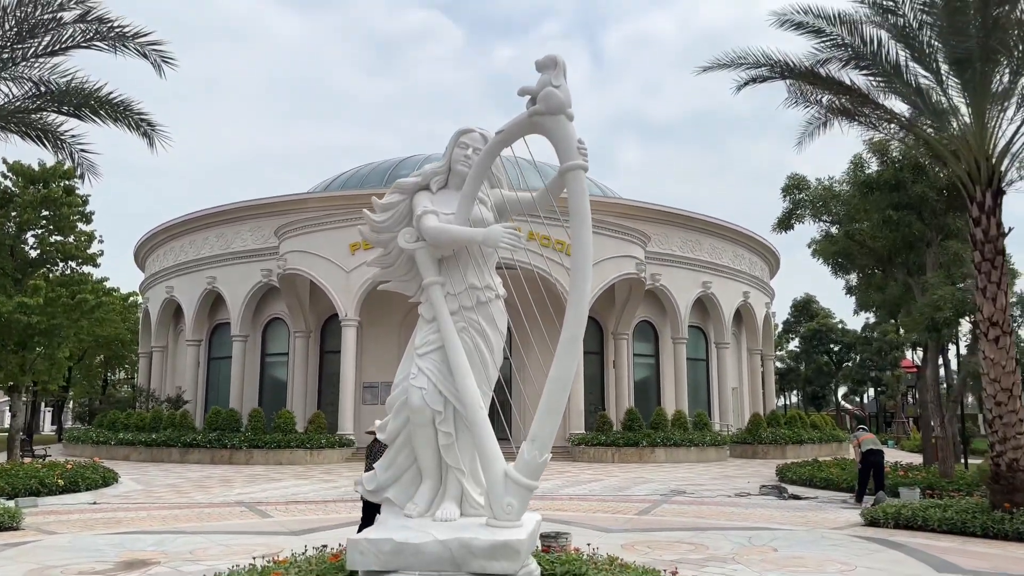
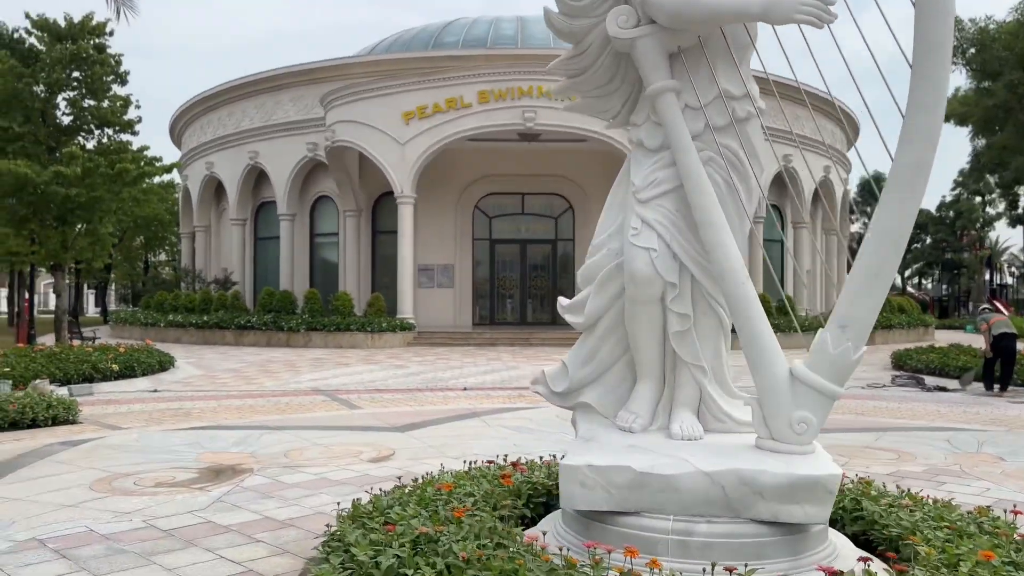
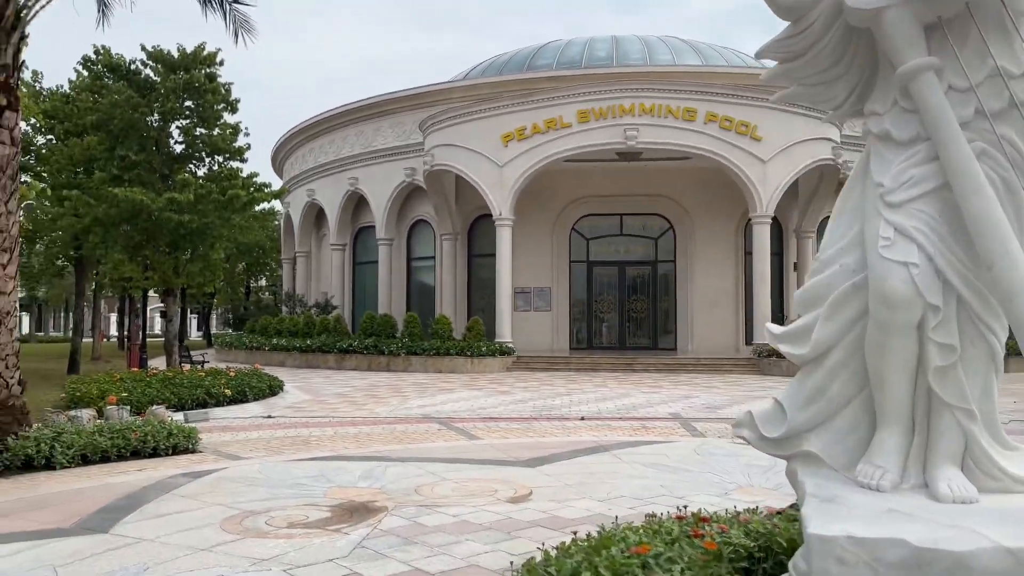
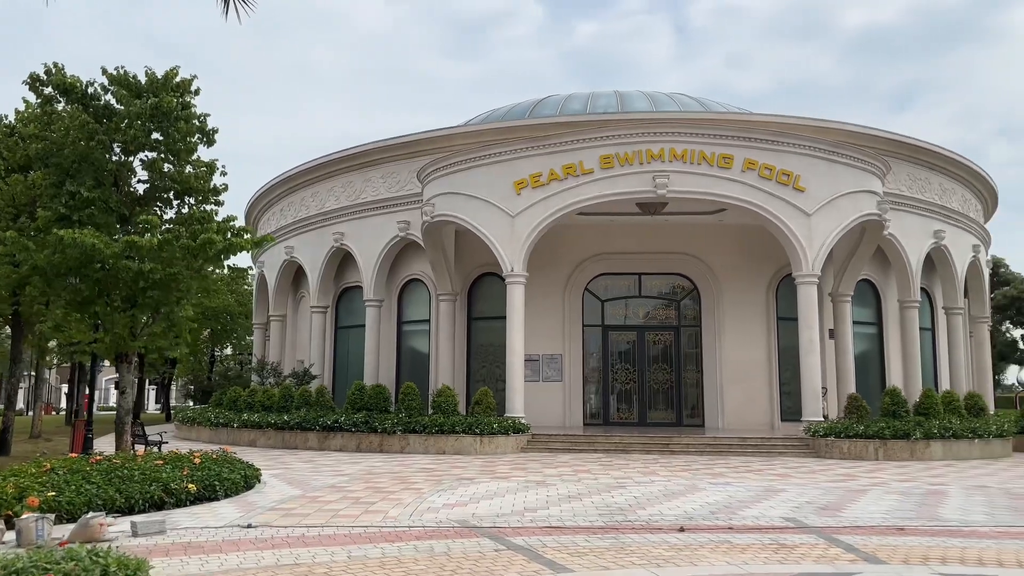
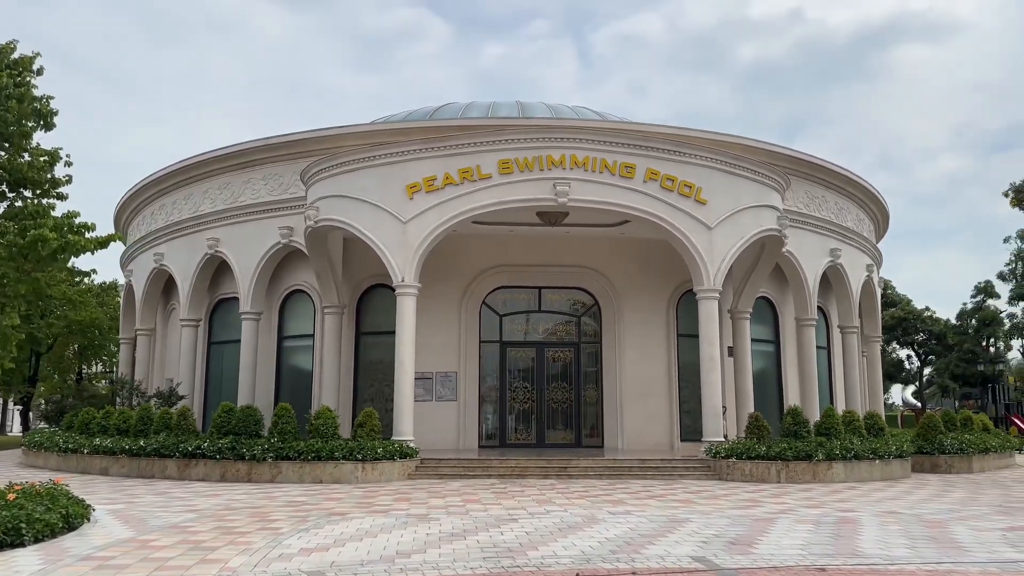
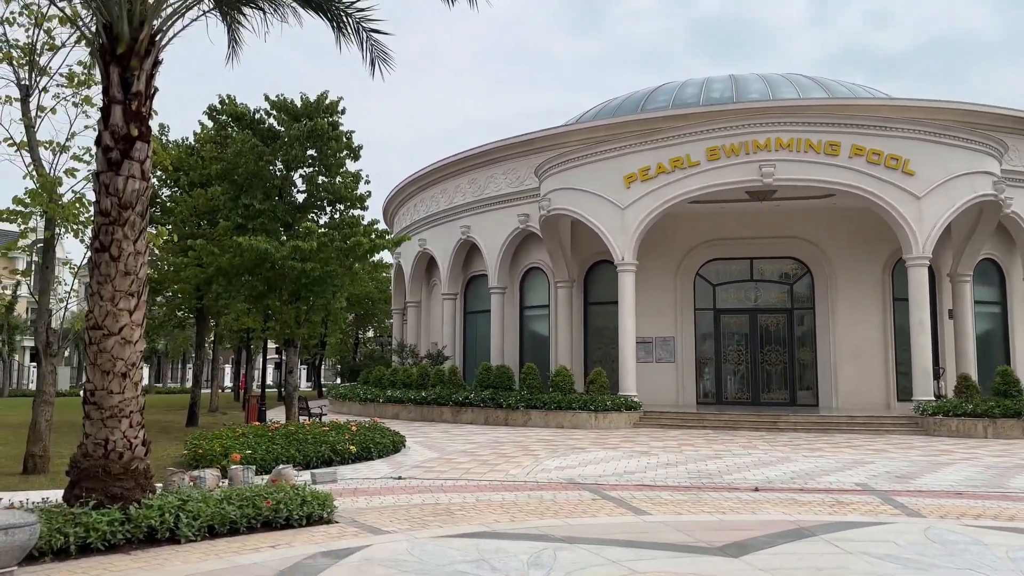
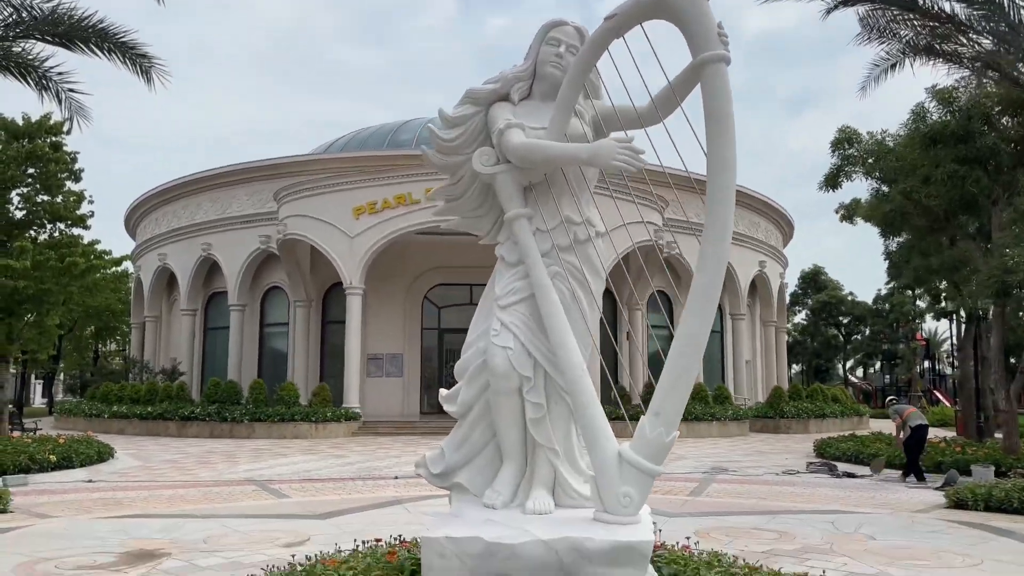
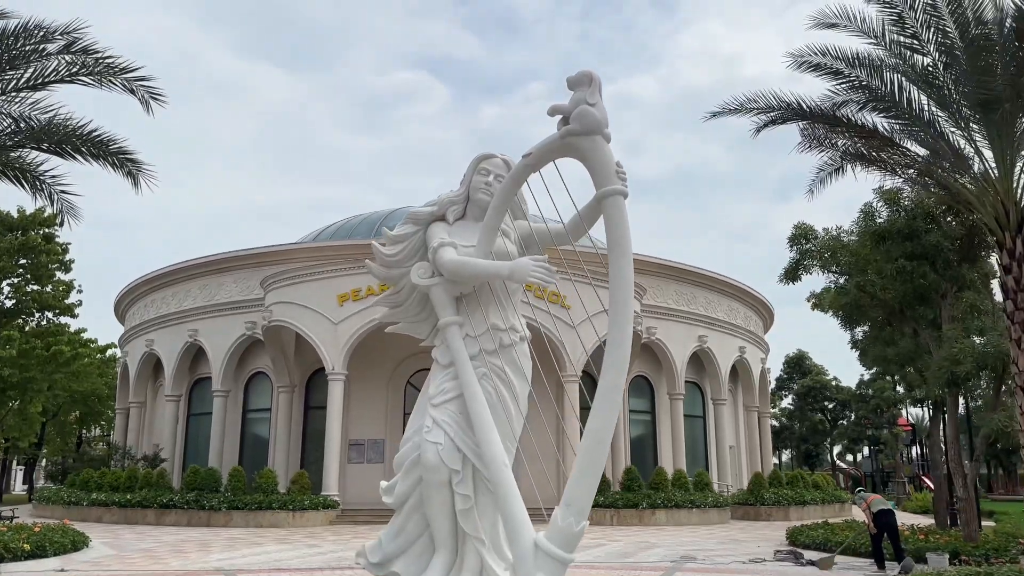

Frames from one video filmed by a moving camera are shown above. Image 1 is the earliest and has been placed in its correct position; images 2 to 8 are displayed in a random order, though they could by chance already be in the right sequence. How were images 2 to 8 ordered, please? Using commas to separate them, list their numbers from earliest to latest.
8, 7, 2, 3, 6, 4, 5
